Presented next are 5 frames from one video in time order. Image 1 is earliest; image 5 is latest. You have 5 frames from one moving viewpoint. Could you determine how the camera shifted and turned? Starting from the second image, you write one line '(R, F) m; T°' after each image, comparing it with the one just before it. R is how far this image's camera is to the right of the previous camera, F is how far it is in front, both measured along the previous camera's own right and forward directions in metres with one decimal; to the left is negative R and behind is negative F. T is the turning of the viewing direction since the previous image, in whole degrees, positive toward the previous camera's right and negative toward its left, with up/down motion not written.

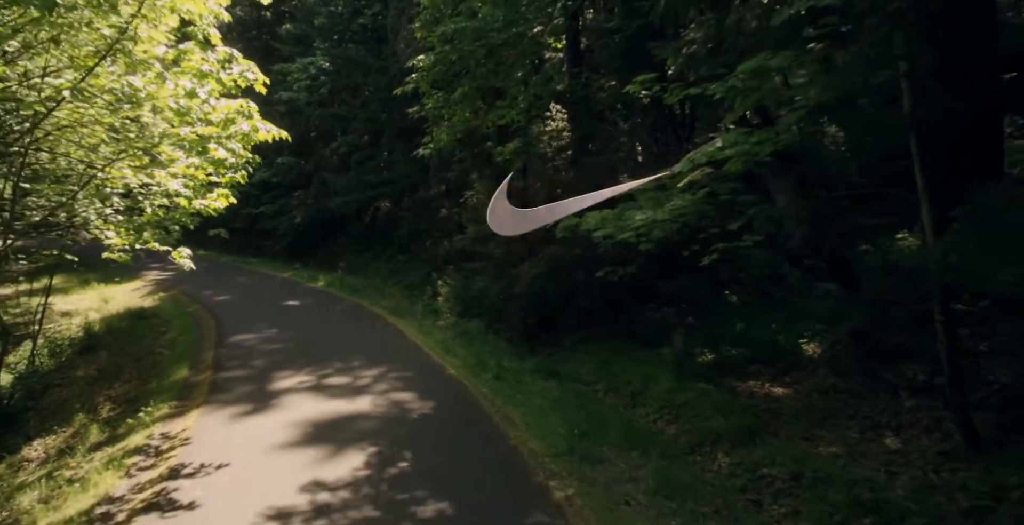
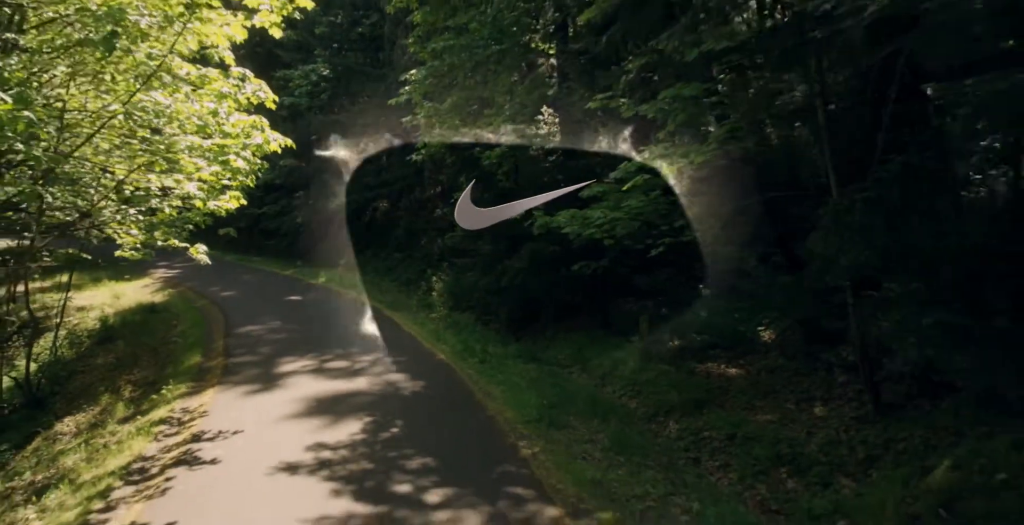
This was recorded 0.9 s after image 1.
(+0.3, -1.1) m; 0°
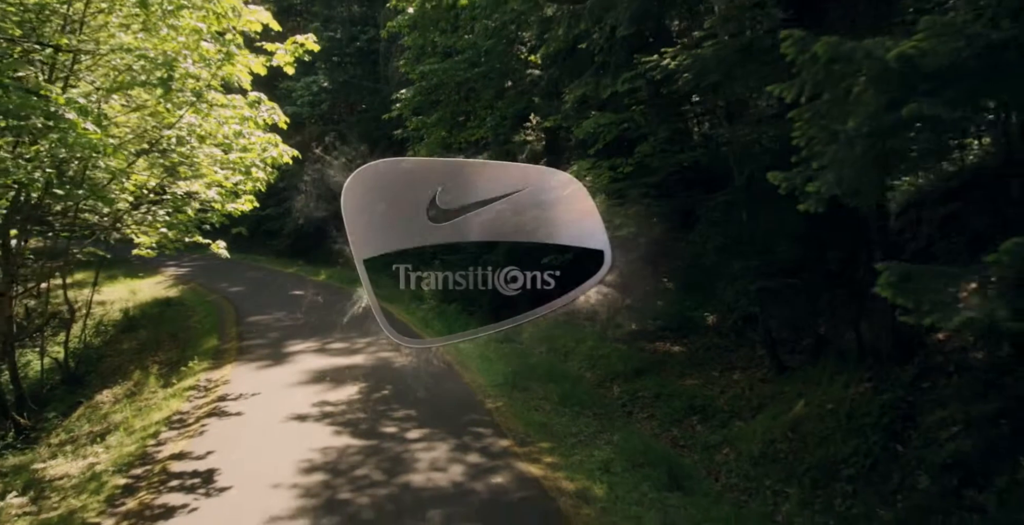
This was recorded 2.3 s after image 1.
(+0.4, -1.8) m; 0°
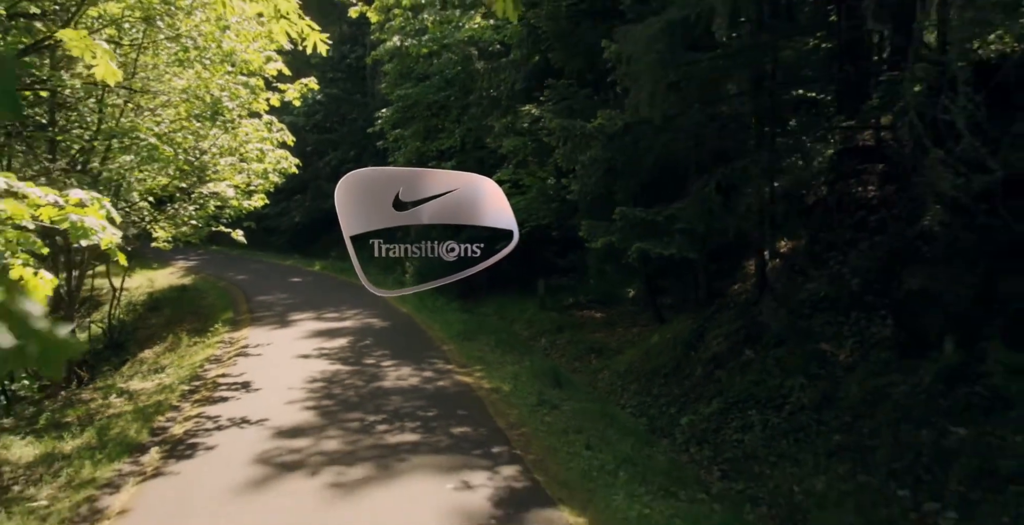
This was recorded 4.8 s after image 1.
(+0.8, -3.2) m; +1°
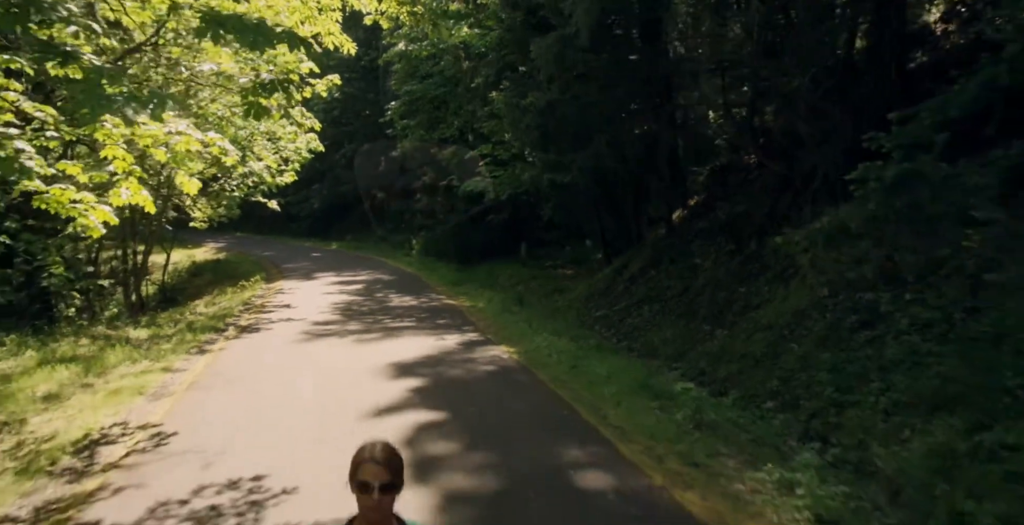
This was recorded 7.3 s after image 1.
(+0.7, -3.1) m; -1°
